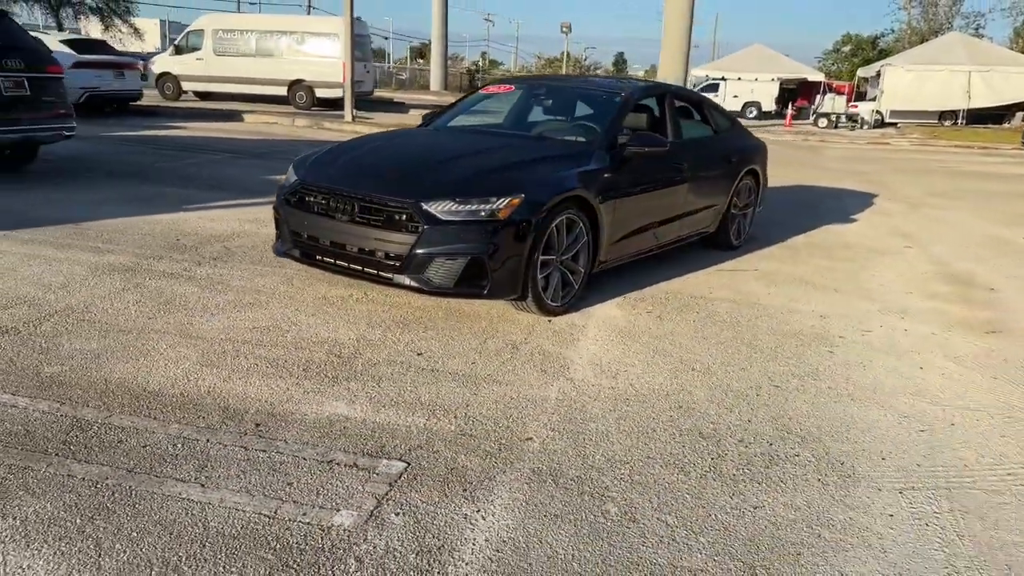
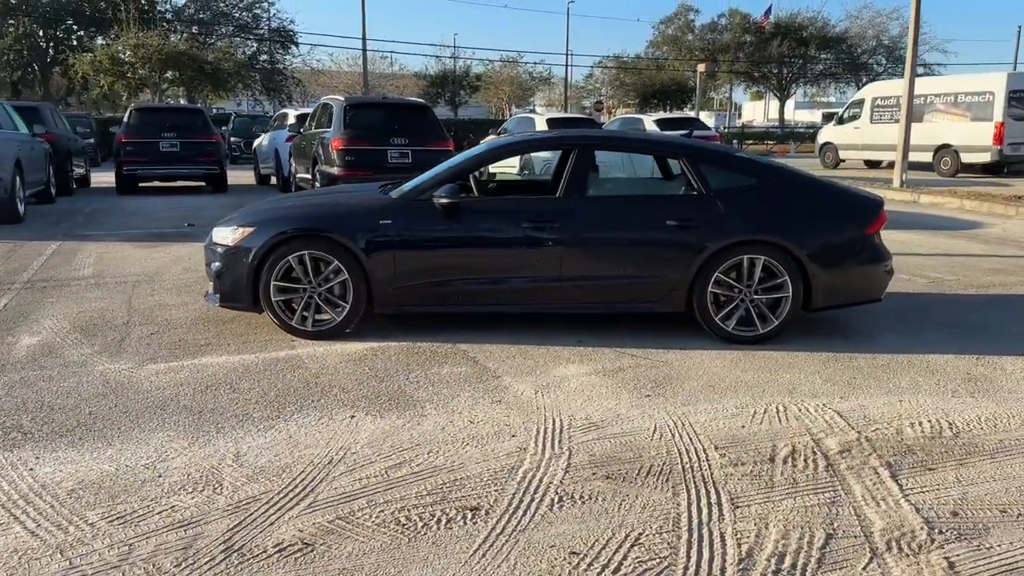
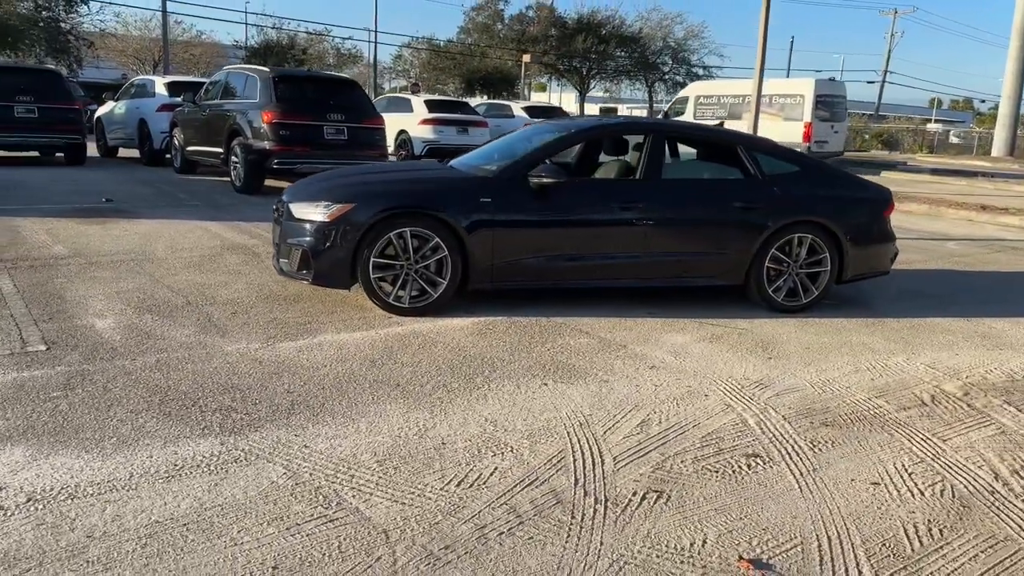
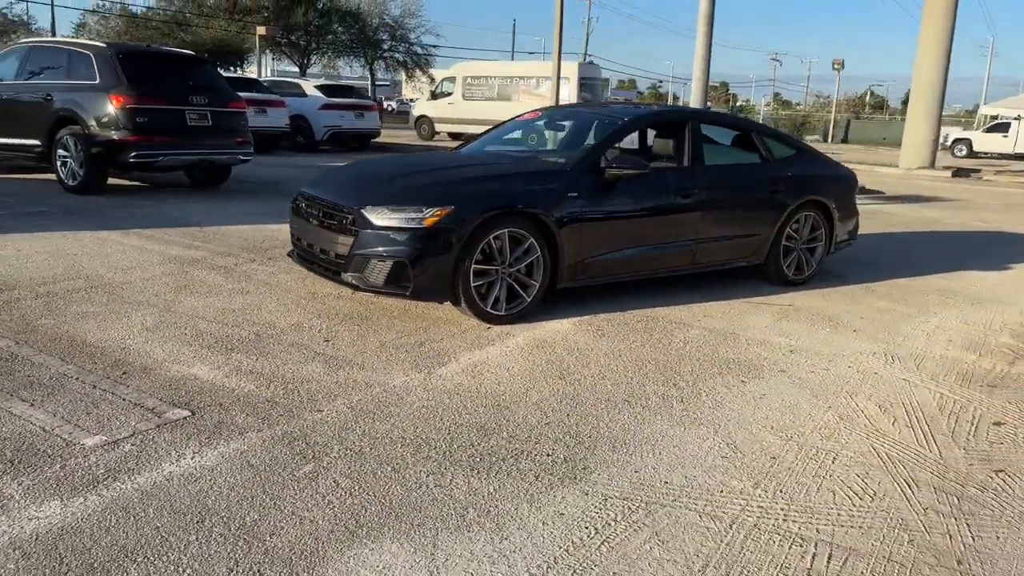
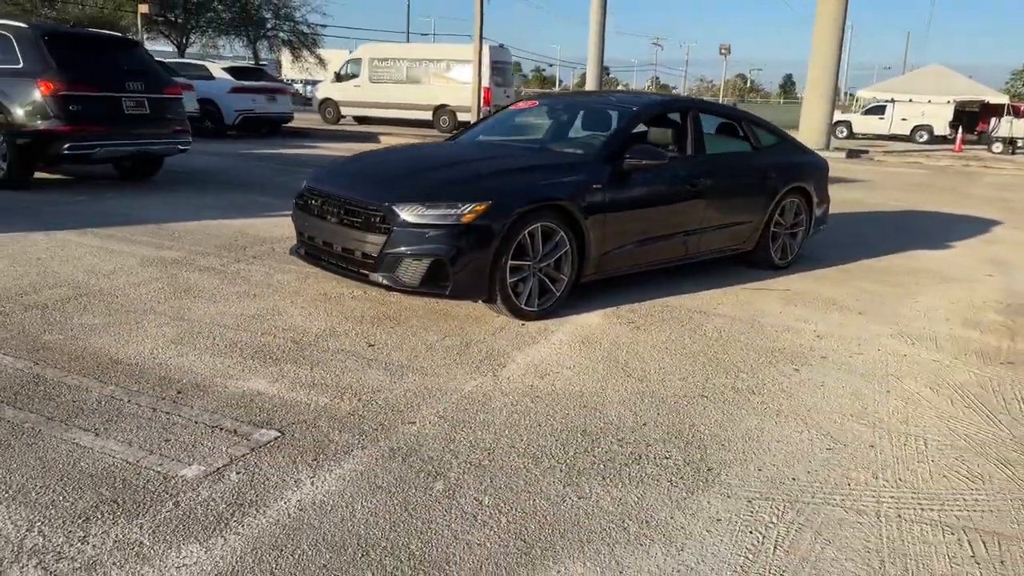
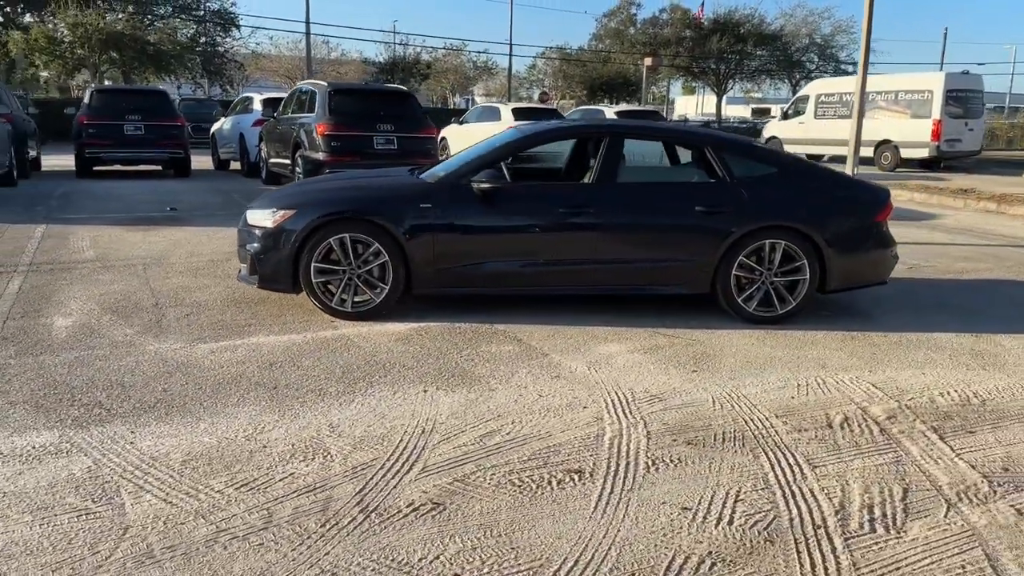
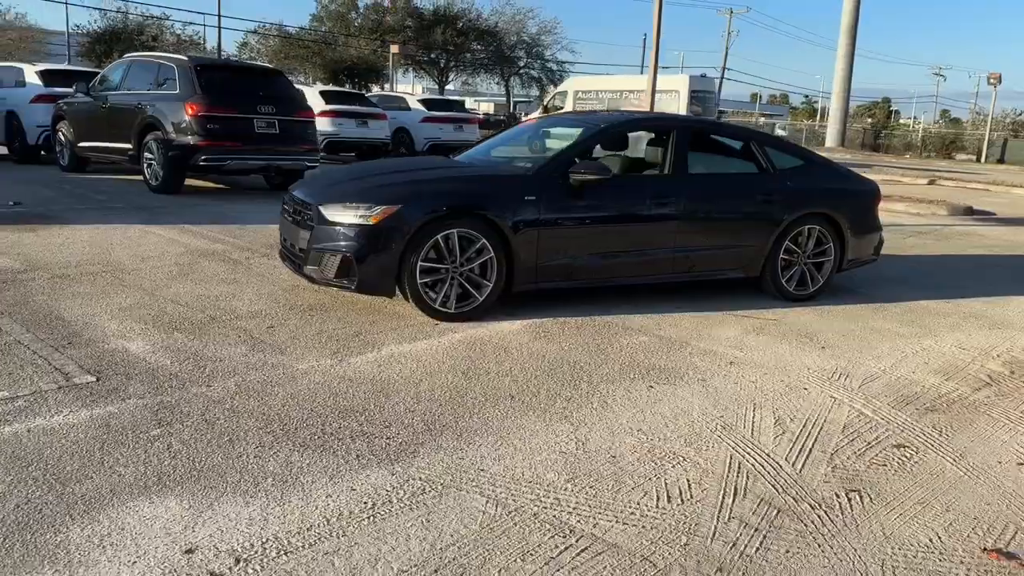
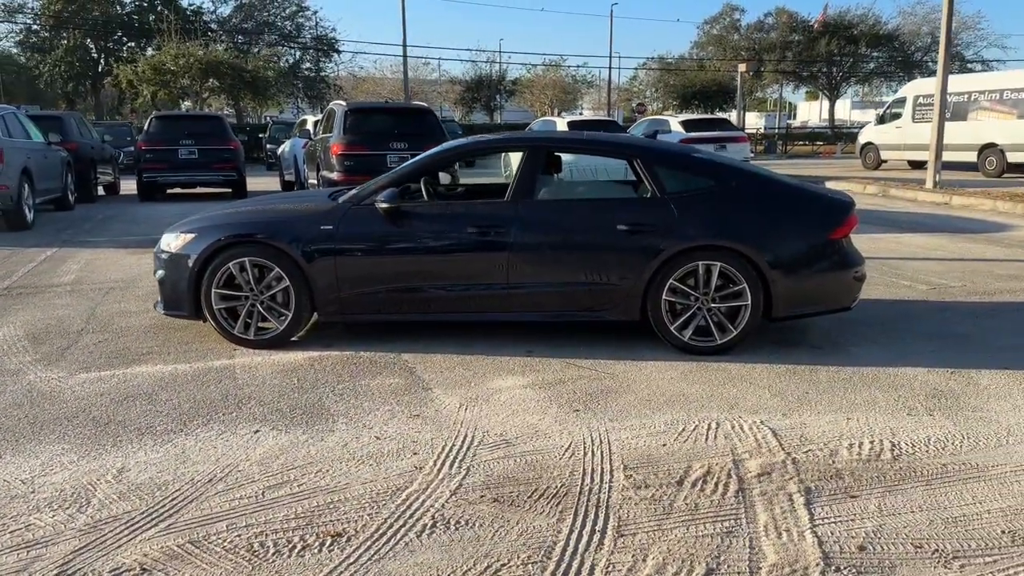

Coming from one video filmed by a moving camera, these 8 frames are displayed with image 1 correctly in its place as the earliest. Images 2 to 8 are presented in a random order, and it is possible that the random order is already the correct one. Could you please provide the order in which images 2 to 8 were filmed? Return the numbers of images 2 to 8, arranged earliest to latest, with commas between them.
5, 4, 7, 3, 6, 2, 8
